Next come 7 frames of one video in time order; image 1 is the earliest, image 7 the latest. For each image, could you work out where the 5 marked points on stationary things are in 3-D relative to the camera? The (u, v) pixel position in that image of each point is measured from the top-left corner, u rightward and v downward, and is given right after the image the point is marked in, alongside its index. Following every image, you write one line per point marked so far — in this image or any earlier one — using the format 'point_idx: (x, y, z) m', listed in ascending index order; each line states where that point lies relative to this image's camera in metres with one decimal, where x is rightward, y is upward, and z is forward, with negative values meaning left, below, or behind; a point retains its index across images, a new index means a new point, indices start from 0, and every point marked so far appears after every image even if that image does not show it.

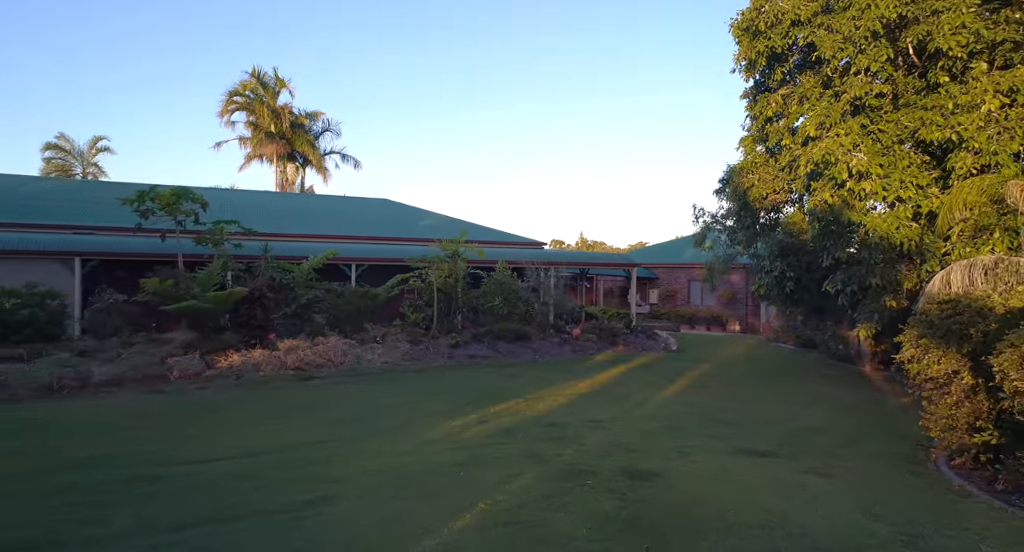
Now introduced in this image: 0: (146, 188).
0: (-8.2, +1.9, +15.6) m
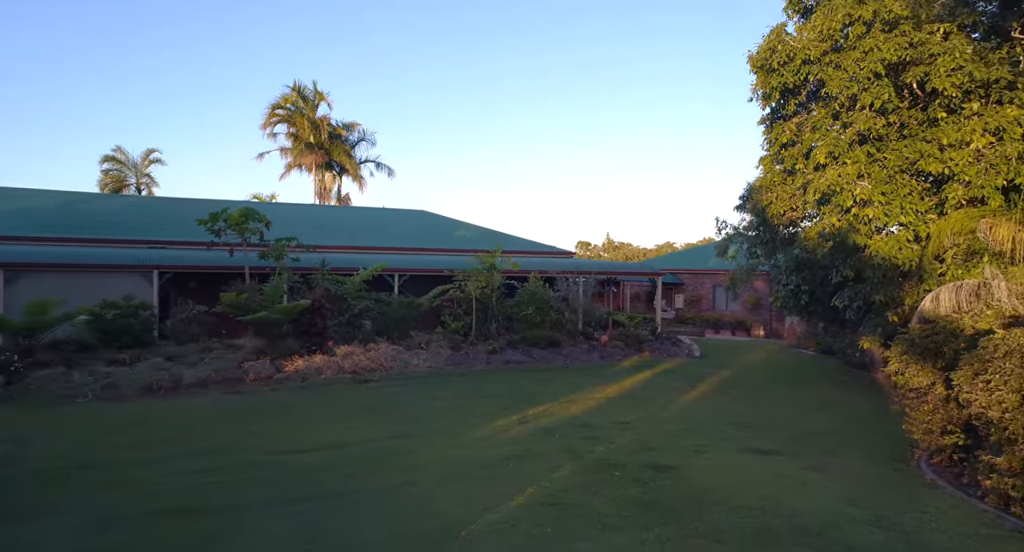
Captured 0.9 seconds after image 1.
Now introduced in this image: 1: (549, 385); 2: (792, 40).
0: (-7.4, +1.7, +16.9) m
1: (+0.6, -1.8, +11.5) m
2: (+4.3, +3.6, +10.6) m
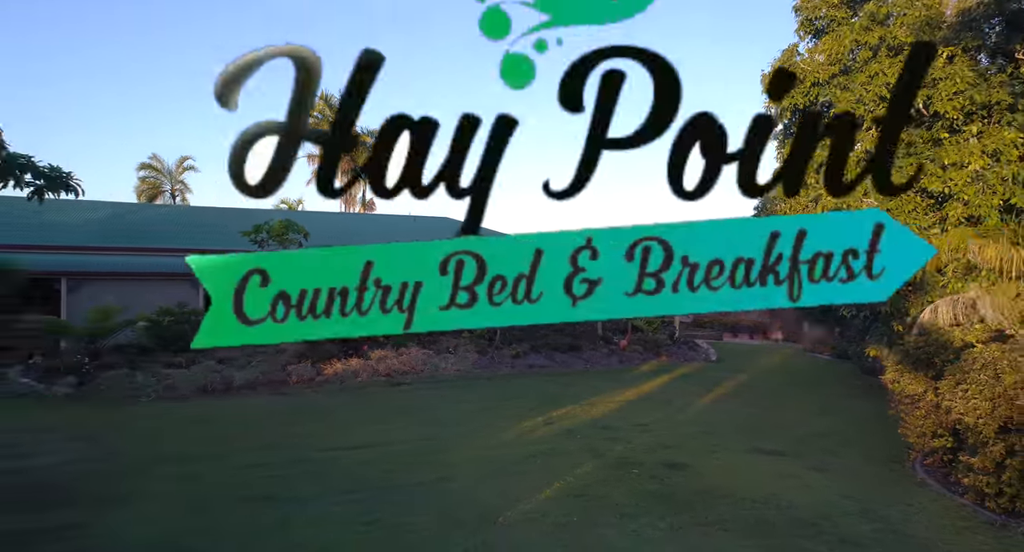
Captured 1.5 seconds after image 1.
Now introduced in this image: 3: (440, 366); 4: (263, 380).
0: (-6.8, +1.6, +17.8) m
1: (+1.1, -2.0, +12.2) m
2: (+4.7, +3.5, +11.2) m
3: (-1.4, -1.7, +13.1) m
4: (-4.0, -1.7, +11.0) m
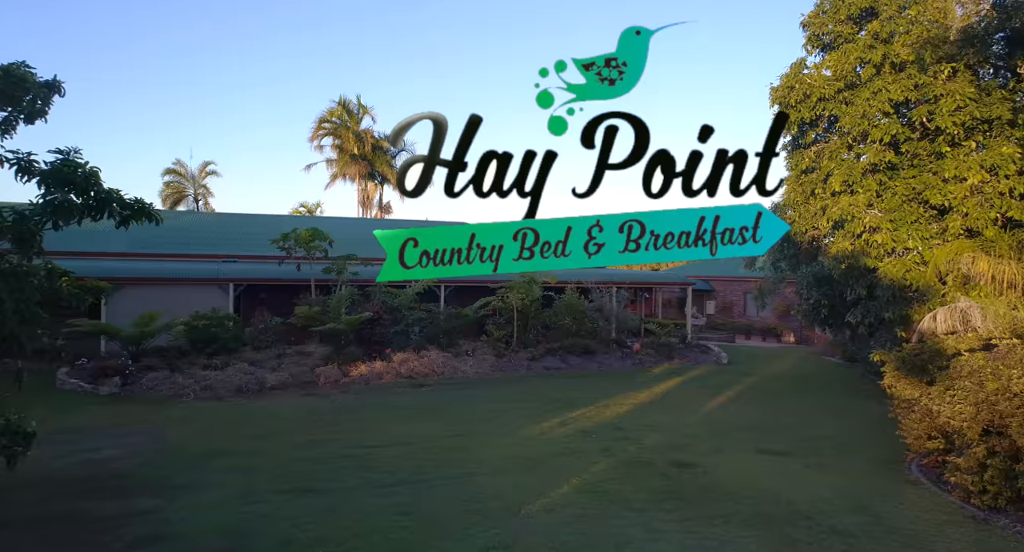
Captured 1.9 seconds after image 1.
0: (-6.4, +1.4, +18.4) m
1: (+1.4, -2.1, +12.7) m
2: (+5.0, +3.3, +11.6) m
3: (-1.0, -1.8, +13.6) m
4: (-3.7, -1.8, +11.6) m
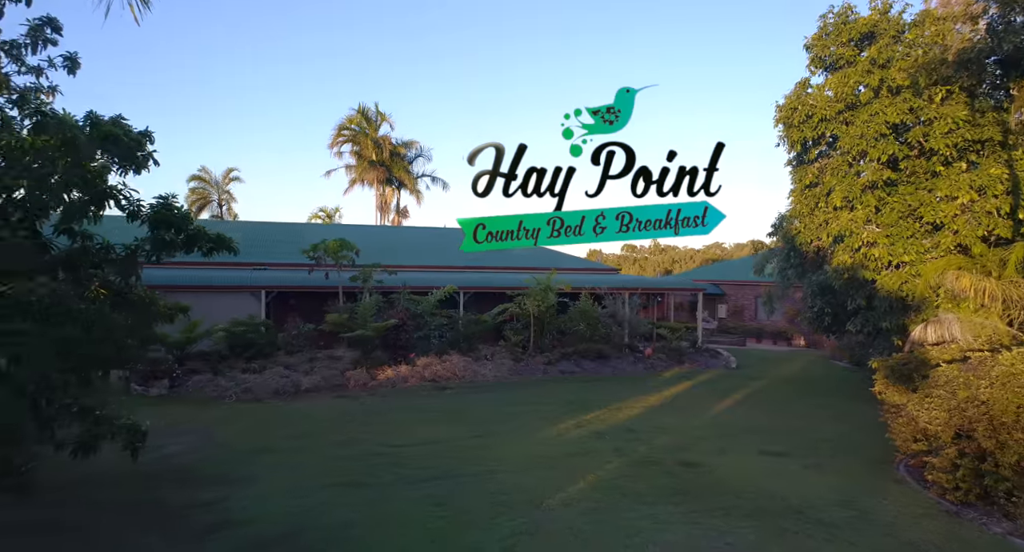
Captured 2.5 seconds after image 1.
0: (-5.9, +1.3, +19.3) m
1: (+1.7, -2.3, +13.4) m
2: (+5.3, +3.1, +12.2) m
3: (-0.7, -2.0, +14.4) m
4: (-3.4, -2.0, +12.4) m
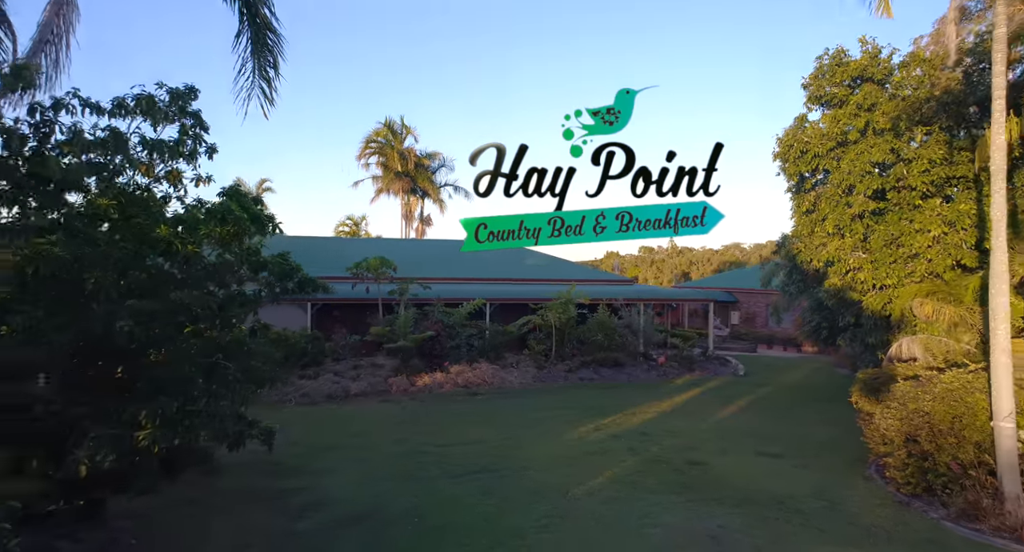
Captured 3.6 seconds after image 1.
0: (-5.3, +0.9, +20.9) m
1: (+2.2, -2.6, +14.8) m
2: (+5.8, +2.8, +13.6) m
3: (-0.1, -2.4, +15.9) m
4: (-2.8, -2.3, +14.0) m
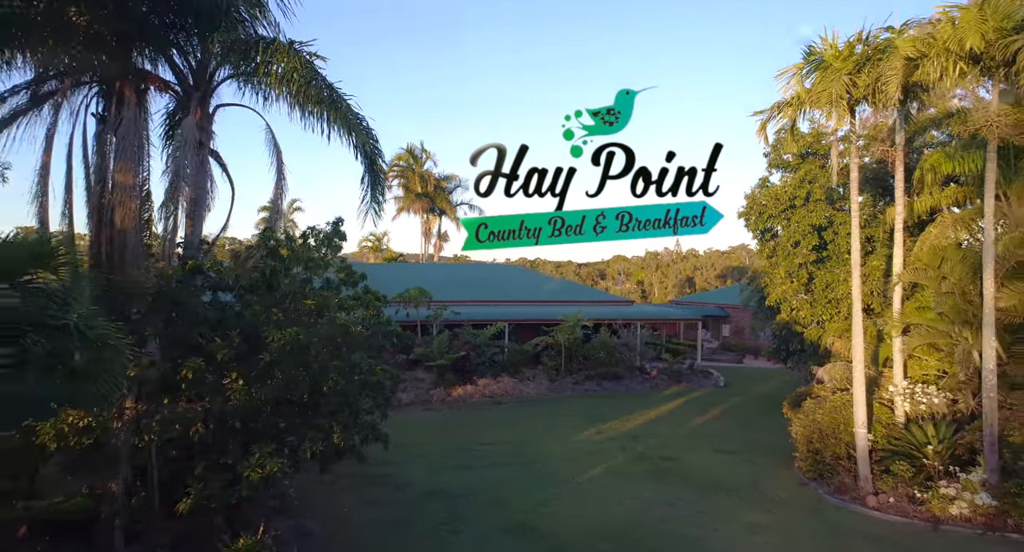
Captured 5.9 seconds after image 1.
0: (-4.7, +0.1, +24.4) m
1: (+2.7, -3.5, +18.2) m
2: (+6.2, +1.9, +17.0) m
3: (+0.3, -3.2, +19.3) m
4: (-2.4, -3.1, +17.4) m
